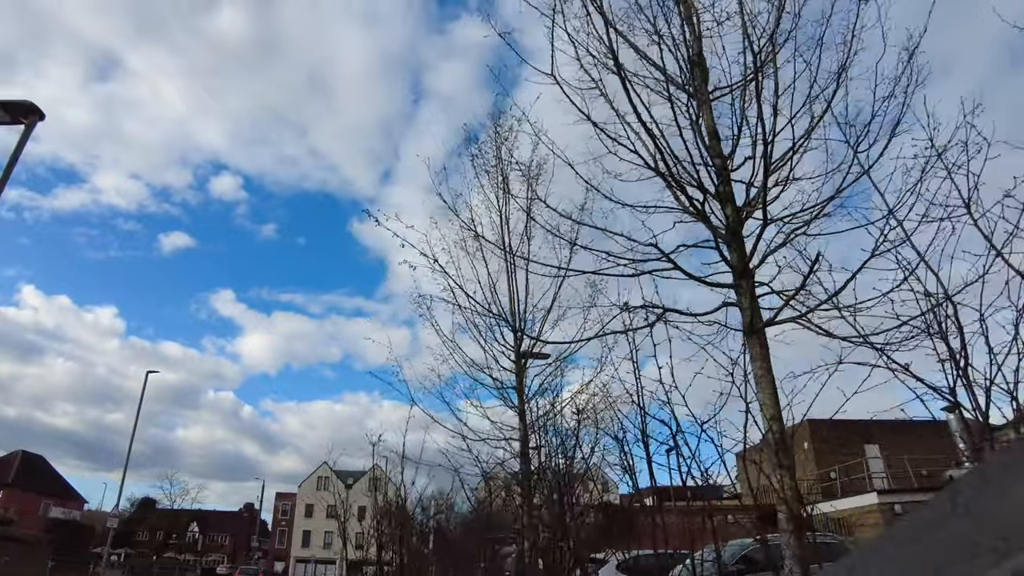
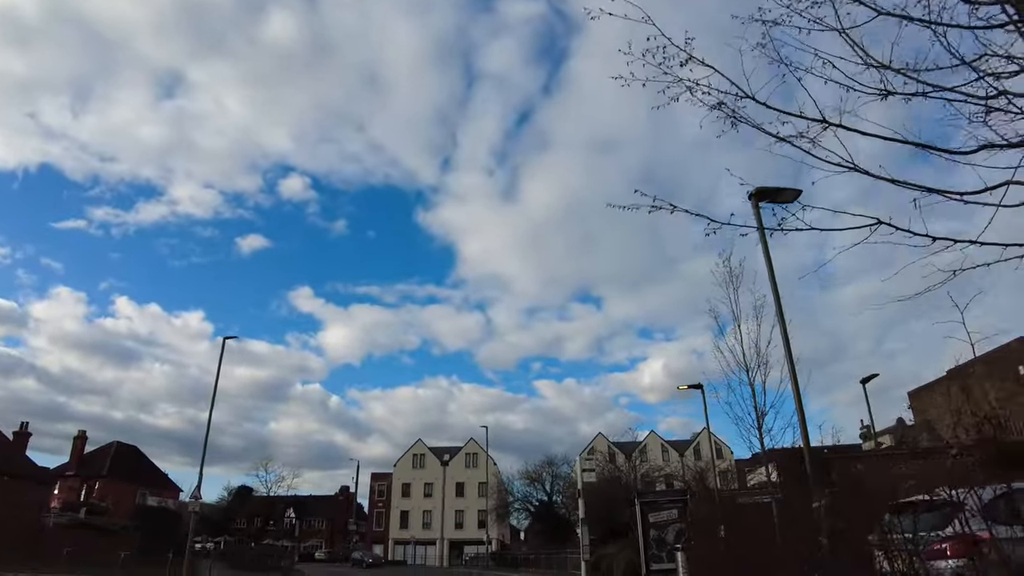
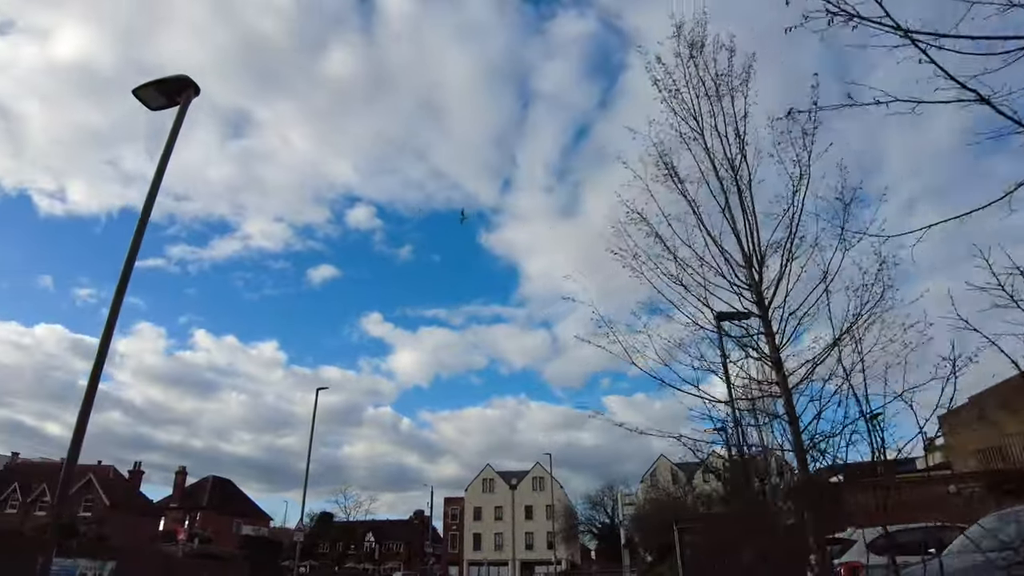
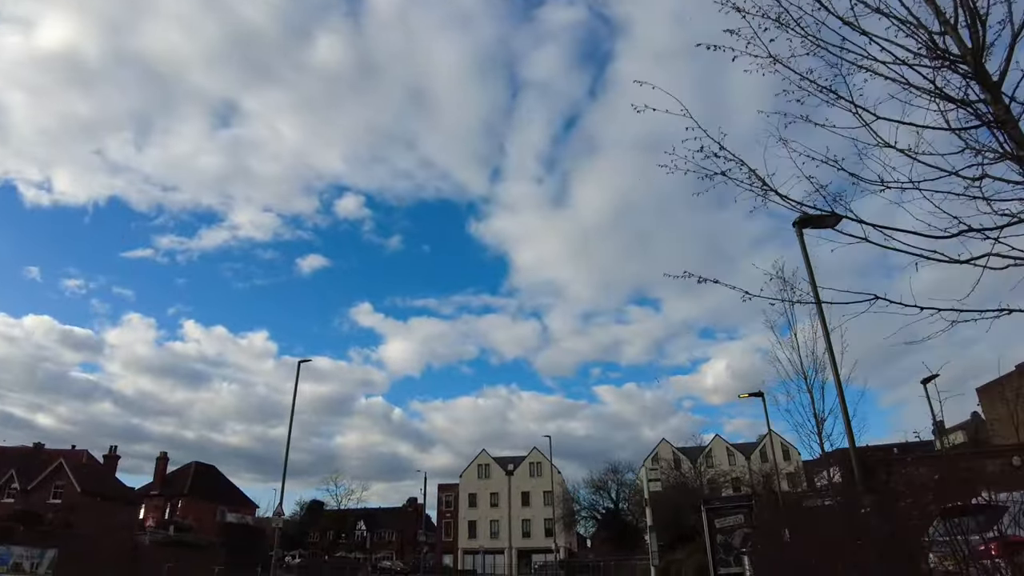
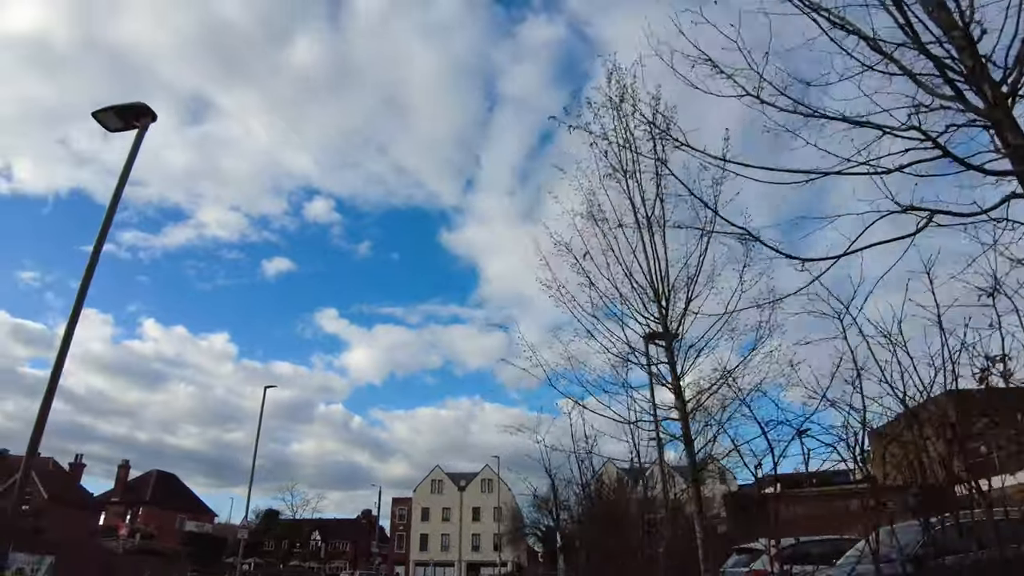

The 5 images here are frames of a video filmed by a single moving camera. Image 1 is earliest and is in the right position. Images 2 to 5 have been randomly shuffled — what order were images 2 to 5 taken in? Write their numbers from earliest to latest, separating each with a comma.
5, 3, 4, 2
